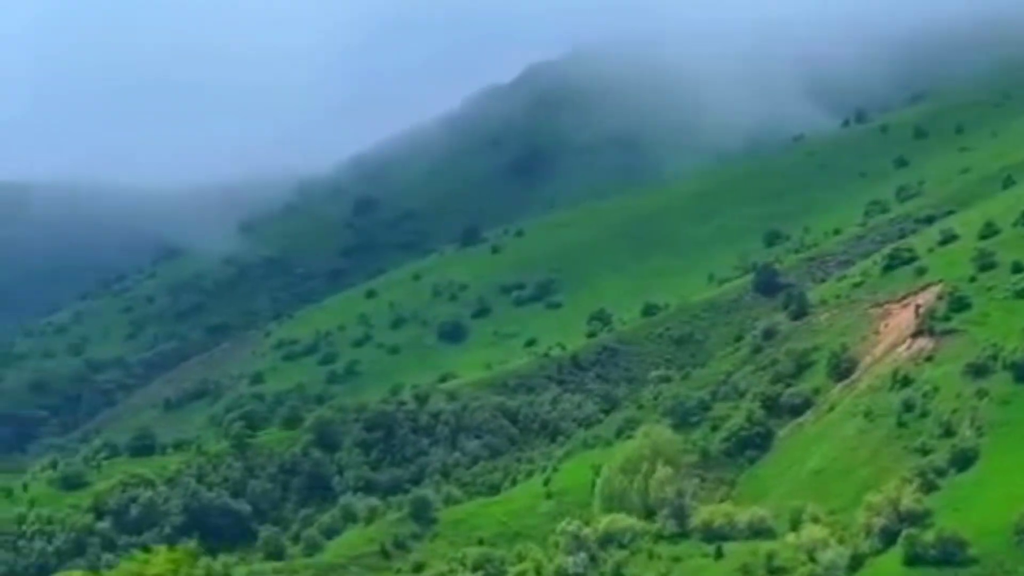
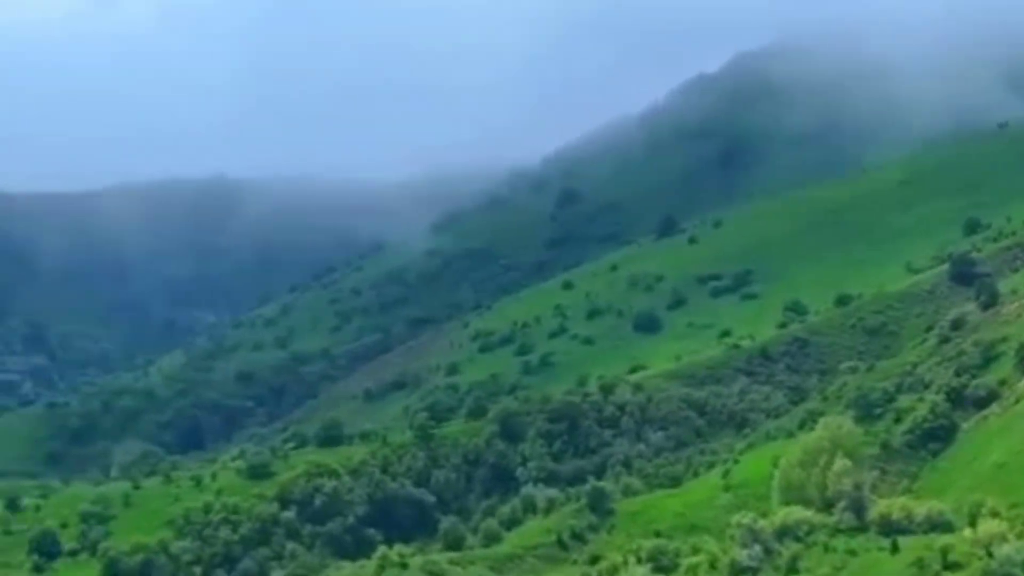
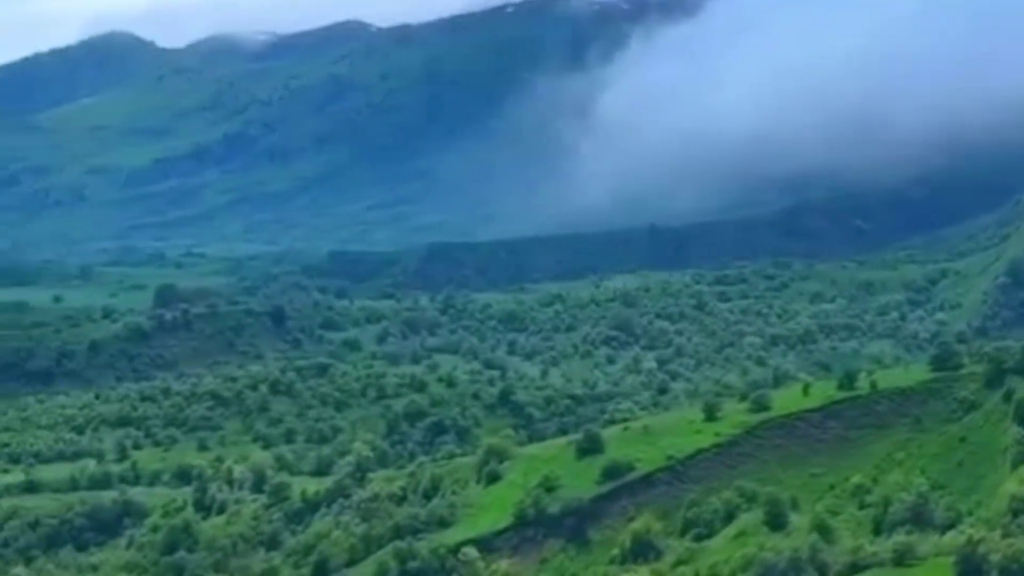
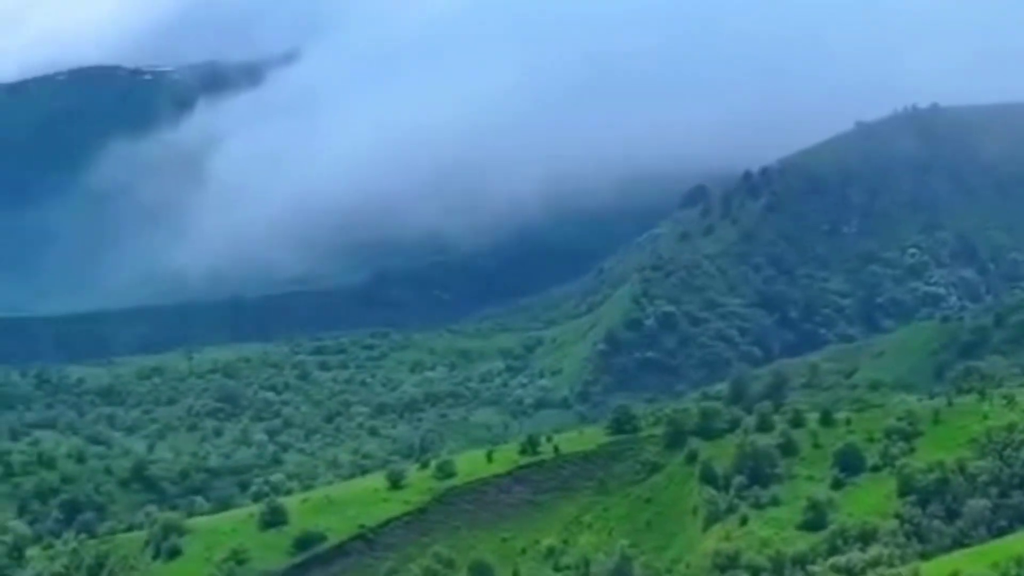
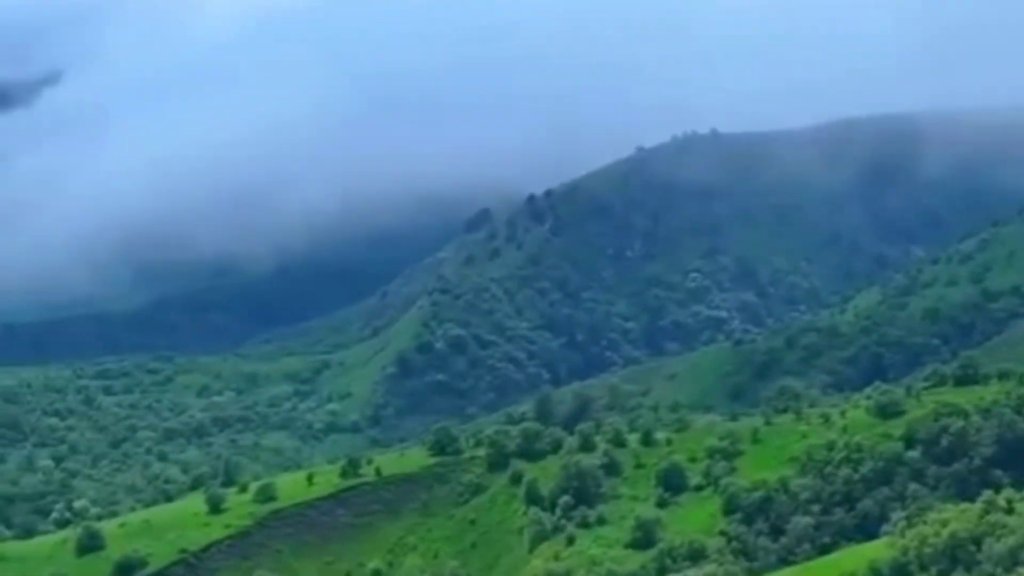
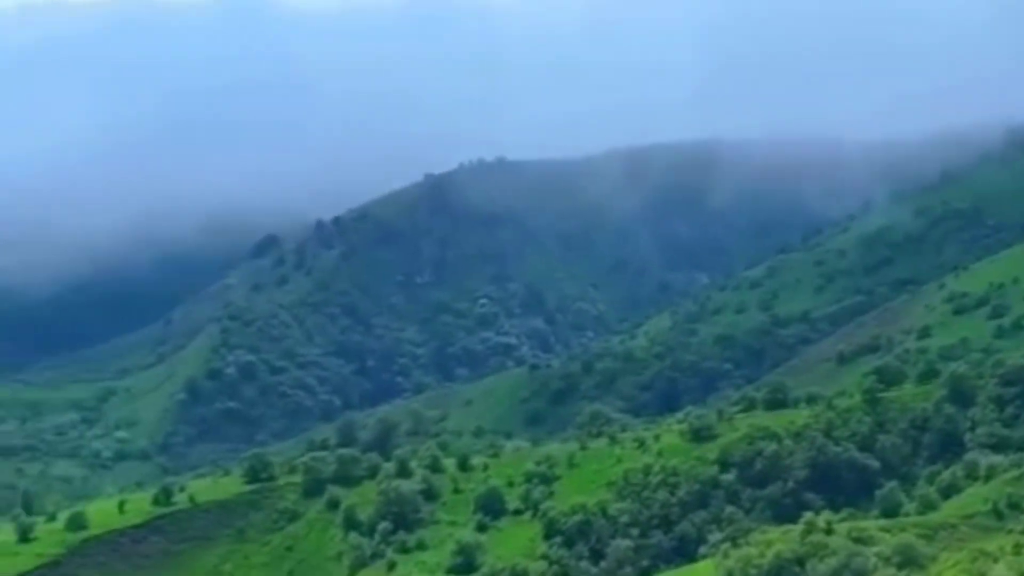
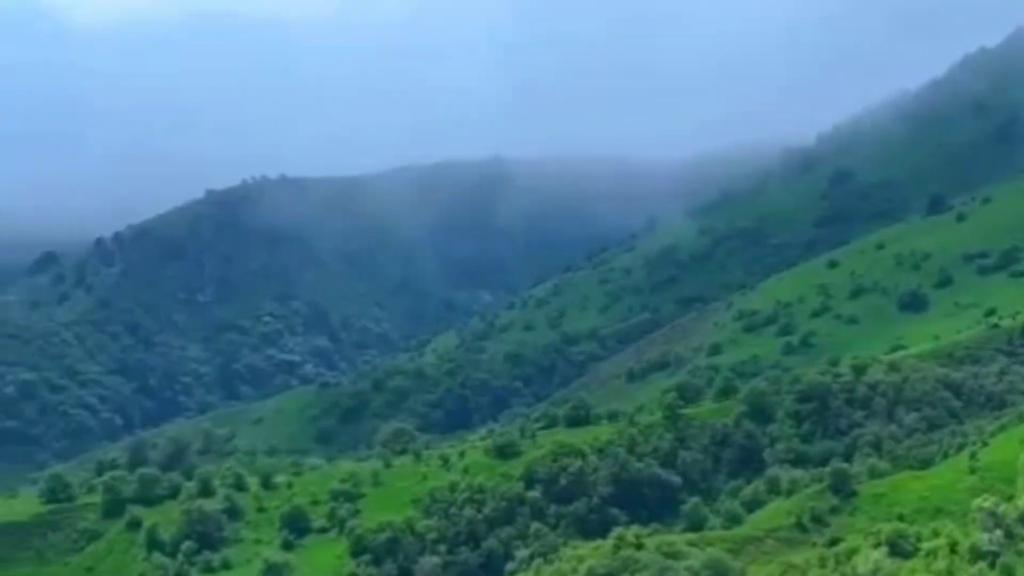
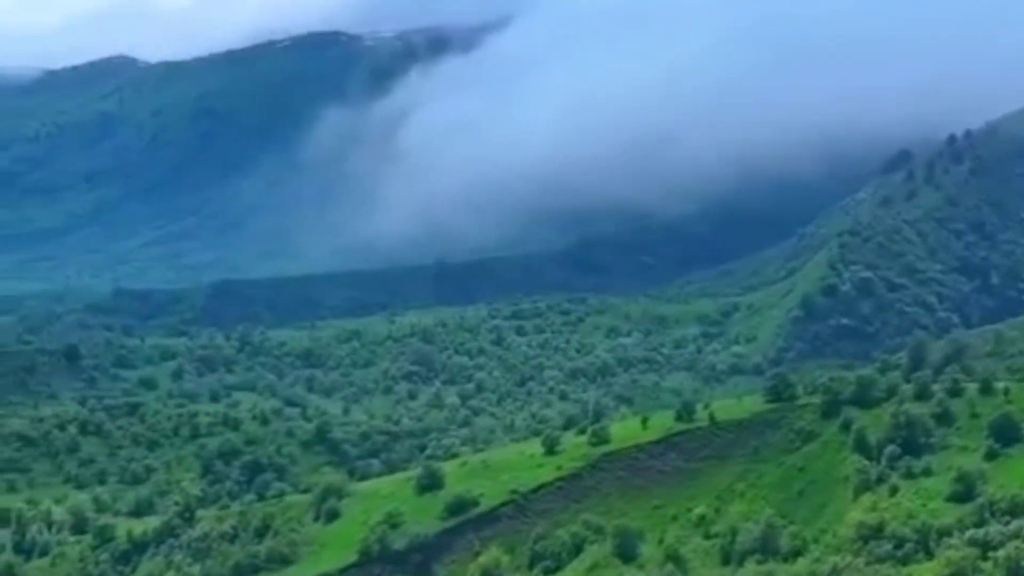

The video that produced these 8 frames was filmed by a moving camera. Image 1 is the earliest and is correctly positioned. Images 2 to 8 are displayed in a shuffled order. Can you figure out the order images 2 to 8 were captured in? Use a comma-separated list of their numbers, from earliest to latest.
2, 7, 6, 5, 4, 8, 3
